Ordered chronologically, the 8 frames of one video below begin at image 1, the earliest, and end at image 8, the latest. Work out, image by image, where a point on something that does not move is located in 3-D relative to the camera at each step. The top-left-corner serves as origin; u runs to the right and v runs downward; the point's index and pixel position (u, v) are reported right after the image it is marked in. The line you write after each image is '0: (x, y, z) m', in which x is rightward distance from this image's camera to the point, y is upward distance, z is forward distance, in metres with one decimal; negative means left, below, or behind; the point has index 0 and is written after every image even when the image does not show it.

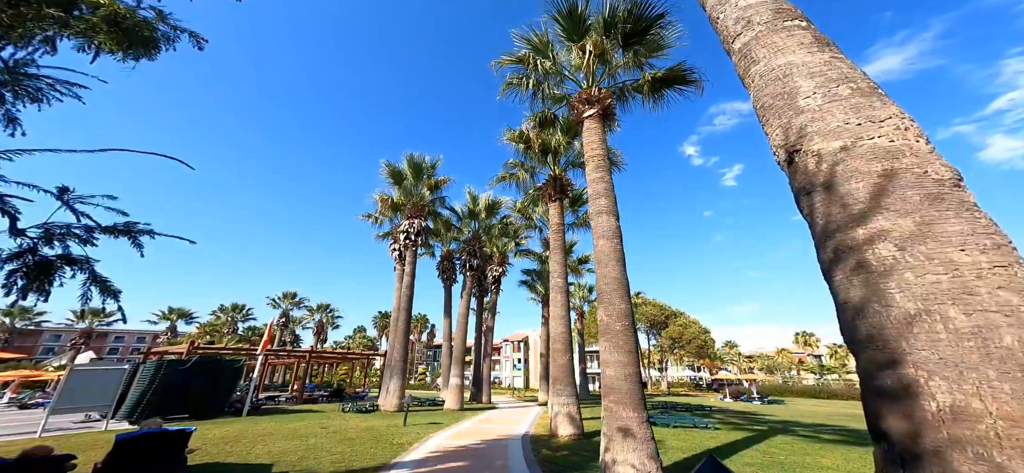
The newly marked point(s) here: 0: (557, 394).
0: (+1.6, -5.6, +12.8) m
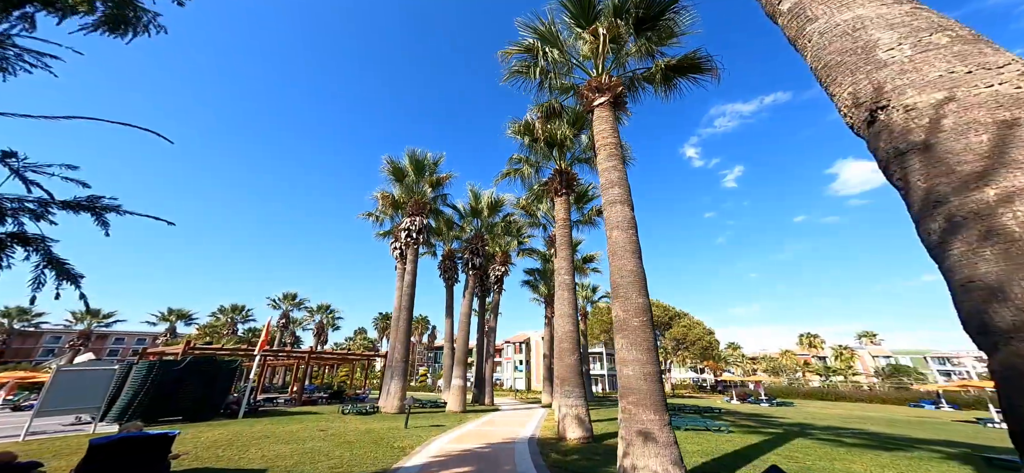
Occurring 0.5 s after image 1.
0: (+1.8, -5.4, +12.4) m
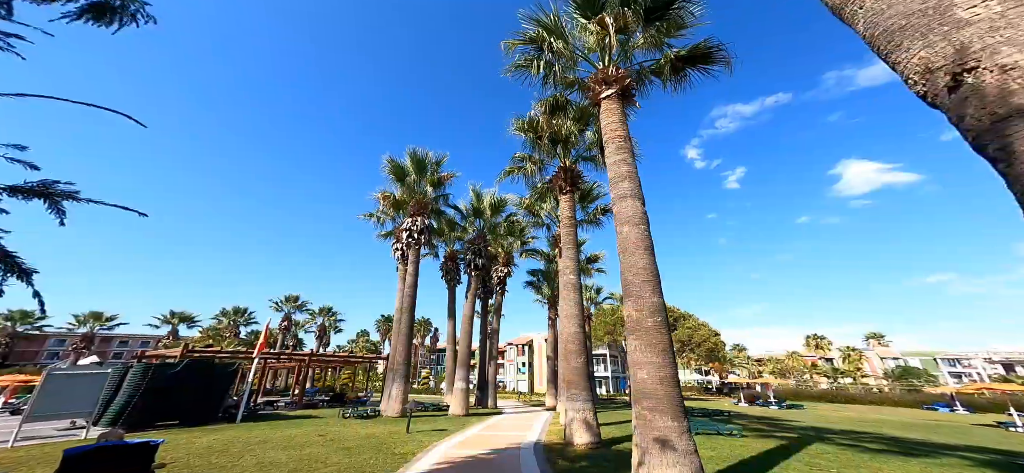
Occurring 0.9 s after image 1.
0: (+2.0, -5.4, +12.0) m
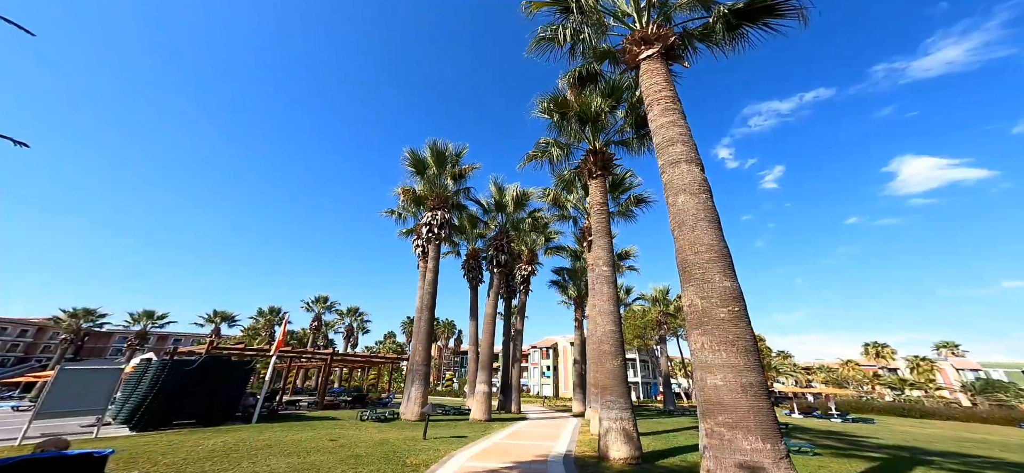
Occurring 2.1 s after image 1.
0: (+2.8, -4.9, +10.5) m
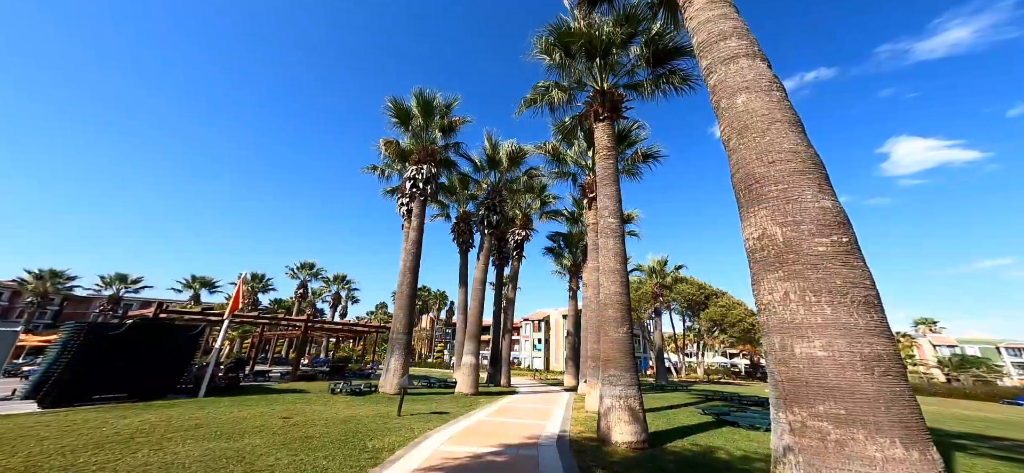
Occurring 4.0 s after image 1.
0: (+2.5, -3.6, +9.1) m
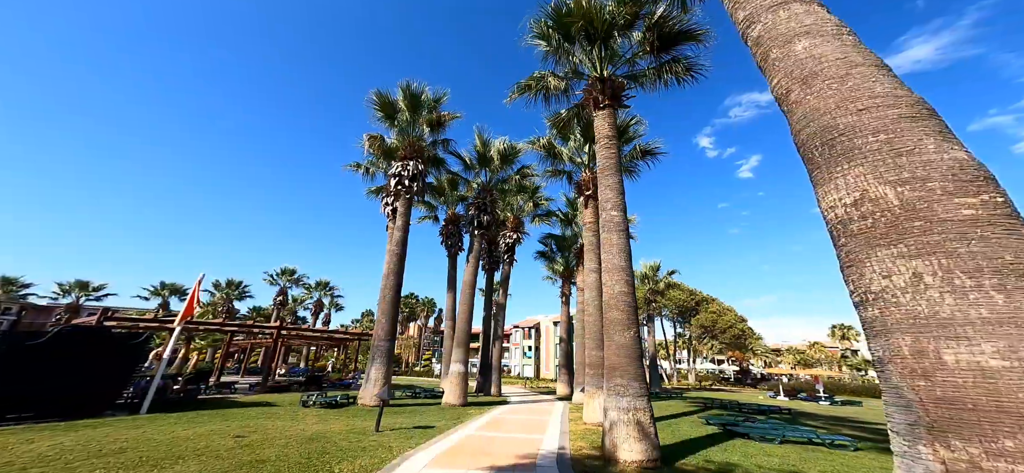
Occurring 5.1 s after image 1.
0: (+2.3, -3.5, +8.2) m
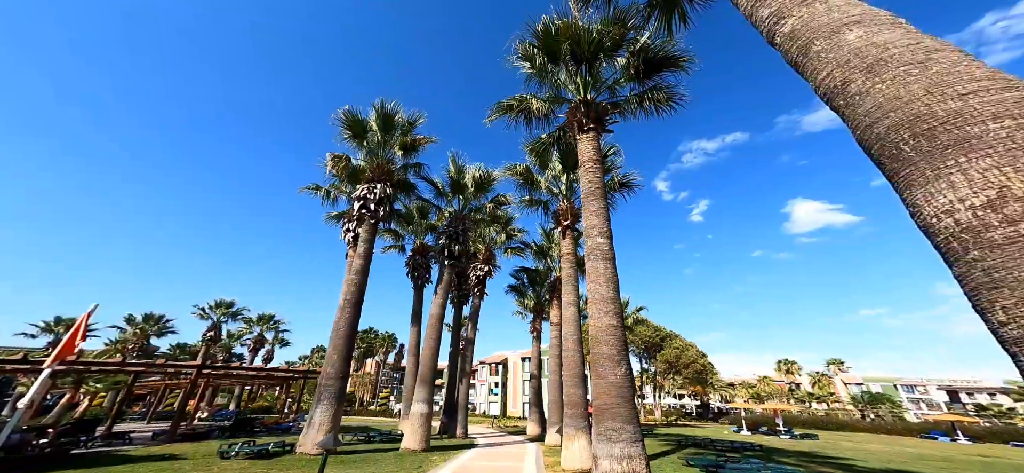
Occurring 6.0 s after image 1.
0: (+2.0, -4.0, +7.4) m
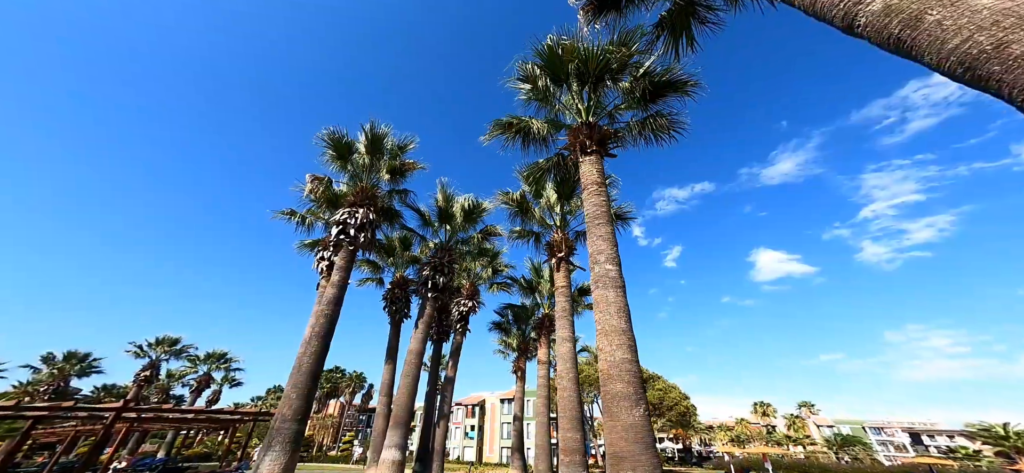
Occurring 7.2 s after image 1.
0: (+2.1, -4.4, +6.4) m
